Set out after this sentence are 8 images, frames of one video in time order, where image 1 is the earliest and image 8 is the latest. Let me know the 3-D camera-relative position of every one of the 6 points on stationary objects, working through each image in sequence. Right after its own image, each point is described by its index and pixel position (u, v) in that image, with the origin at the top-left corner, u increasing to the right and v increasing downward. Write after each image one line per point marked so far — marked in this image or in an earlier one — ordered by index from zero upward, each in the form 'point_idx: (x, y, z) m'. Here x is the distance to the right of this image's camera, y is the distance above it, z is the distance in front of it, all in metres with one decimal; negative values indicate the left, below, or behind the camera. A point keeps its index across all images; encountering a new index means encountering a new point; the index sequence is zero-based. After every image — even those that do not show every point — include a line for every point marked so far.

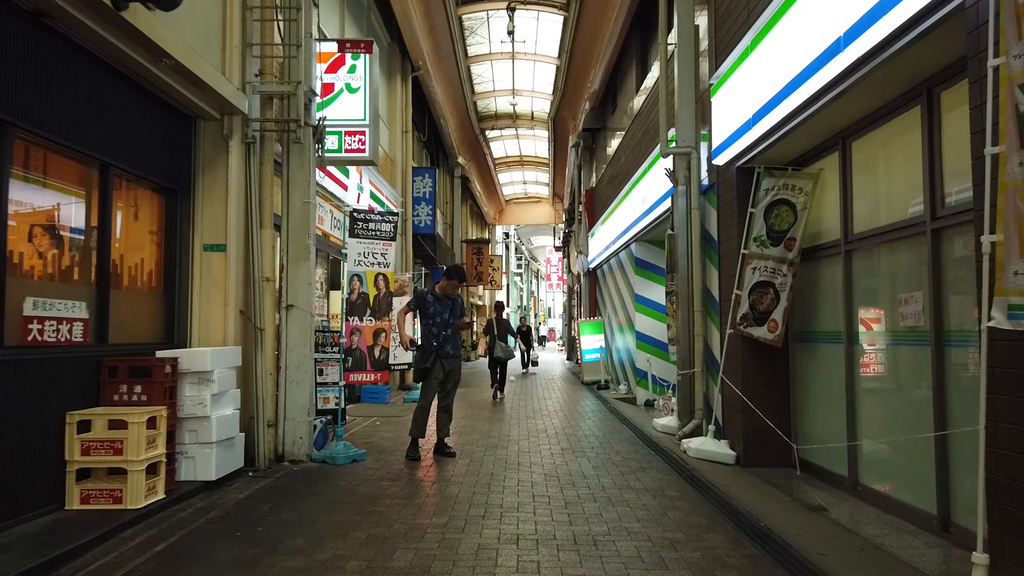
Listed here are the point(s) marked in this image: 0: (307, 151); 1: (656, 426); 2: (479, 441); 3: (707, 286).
0: (-1.7, +1.1, +6.0) m
1: (+1.6, -1.5, +8.2) m
2: (-0.3, -1.5, +7.1) m
3: (+2.0, 0.0, +7.6) m
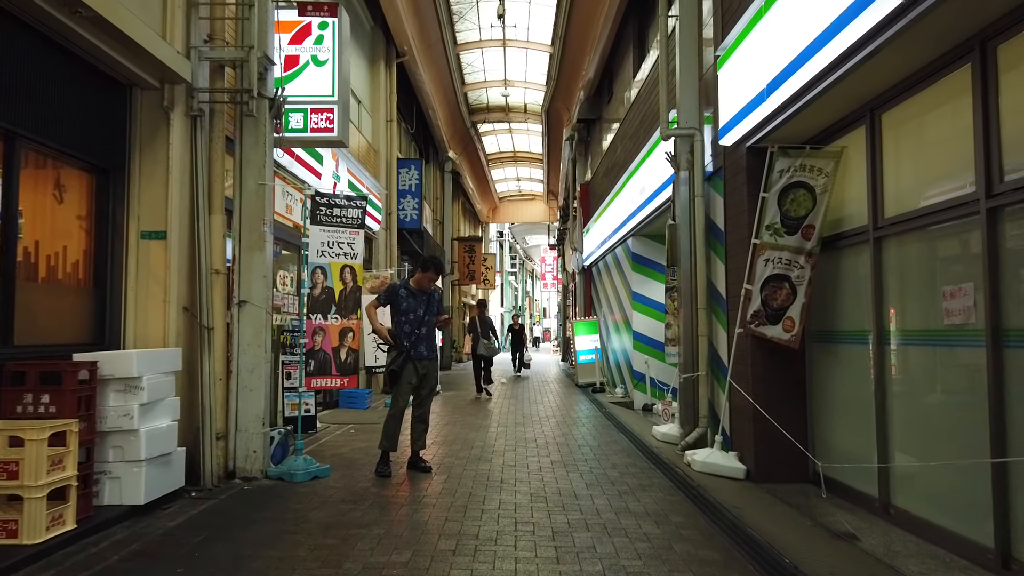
0: (-1.8, +1.2, +5.3) m
1: (+1.4, -1.5, +7.5) m
2: (-0.4, -1.4, +6.4) m
3: (+1.8, +0.1, +6.9) m
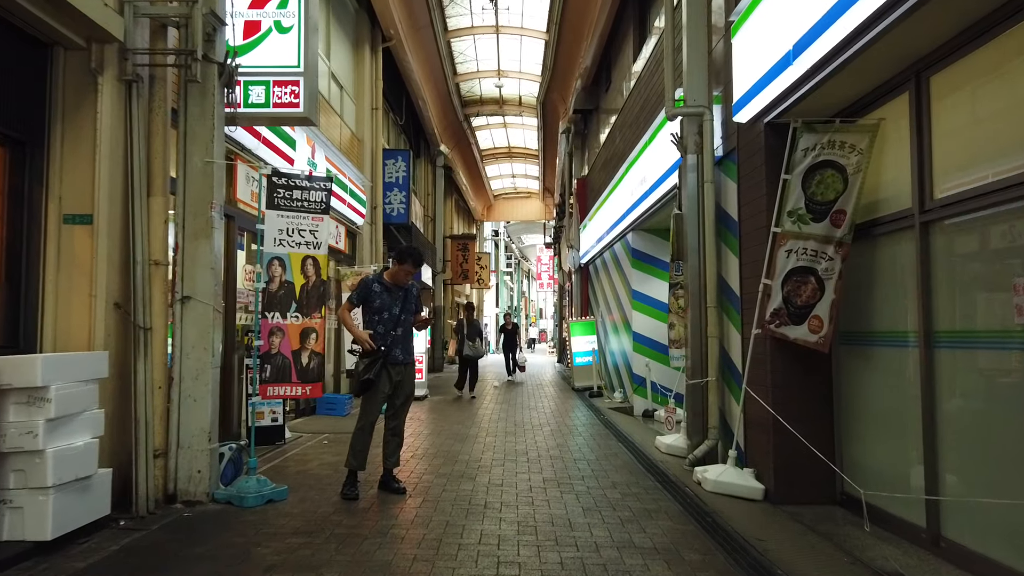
0: (-1.9, +1.2, +4.6) m
1: (+1.3, -1.4, +6.8) m
2: (-0.5, -1.4, +5.7) m
3: (+1.7, +0.1, +6.2) m
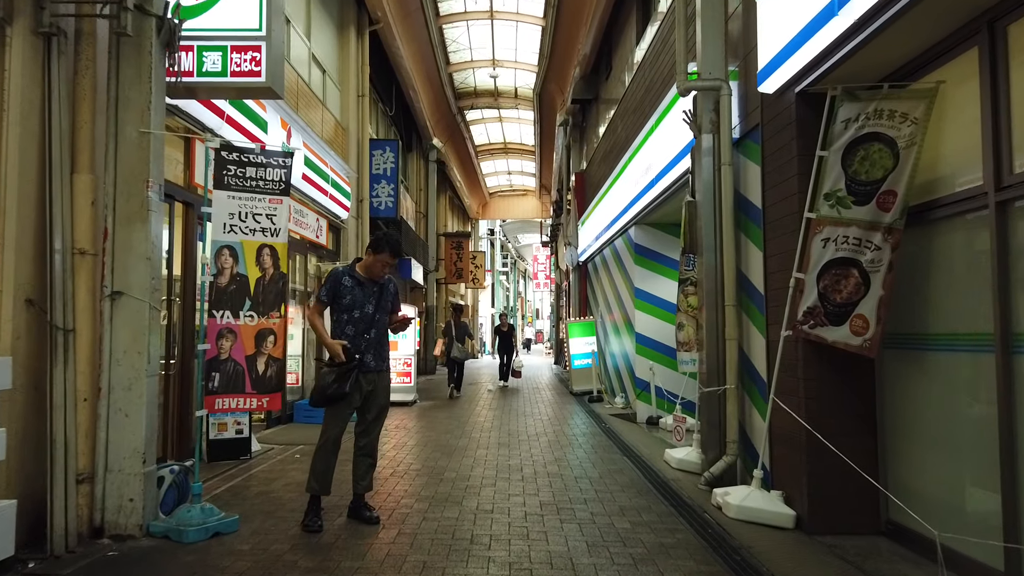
0: (-1.9, +1.2, +3.9) m
1: (+1.3, -1.4, +6.1) m
2: (-0.6, -1.4, +5.0) m
3: (+1.7, +0.1, +5.5) m
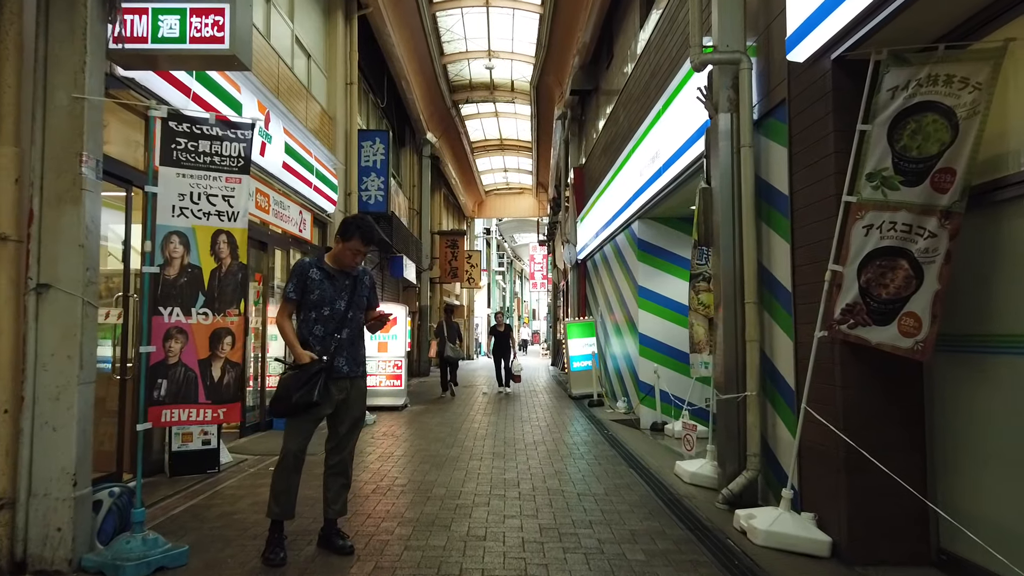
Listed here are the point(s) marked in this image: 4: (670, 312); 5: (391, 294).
0: (-2.0, +1.3, +3.4) m
1: (+1.2, -1.4, +5.6) m
2: (-0.6, -1.3, +4.4) m
3: (+1.7, +0.2, +4.9) m
4: (+1.9, -0.3, +9.1) m
5: (-2.4, -0.1, +14.9) m
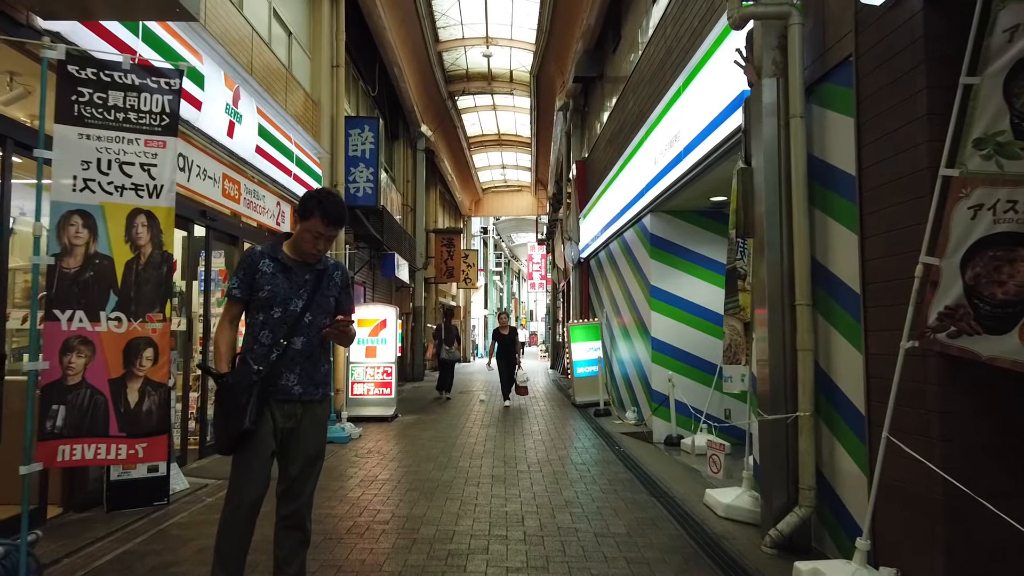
0: (-1.9, +1.3, +2.5) m
1: (+1.3, -1.4, +4.7) m
2: (-0.6, -1.3, +3.6) m
3: (+1.7, +0.2, +4.1) m
4: (+1.9, -0.3, +8.3) m
5: (-2.5, -0.1, +14.0) m
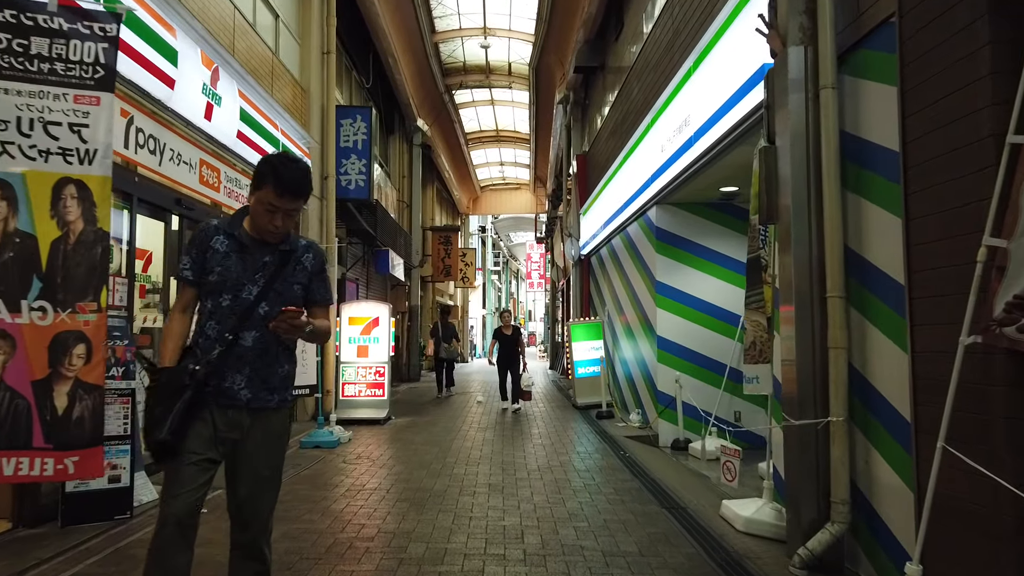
0: (-1.9, +1.3, +2.1) m
1: (+1.3, -1.3, +4.3) m
2: (-0.6, -1.3, +3.2) m
3: (+1.7, +0.2, +3.7) m
4: (+1.9, -0.2, +7.9) m
5: (-2.5, -0.1, +13.6) m
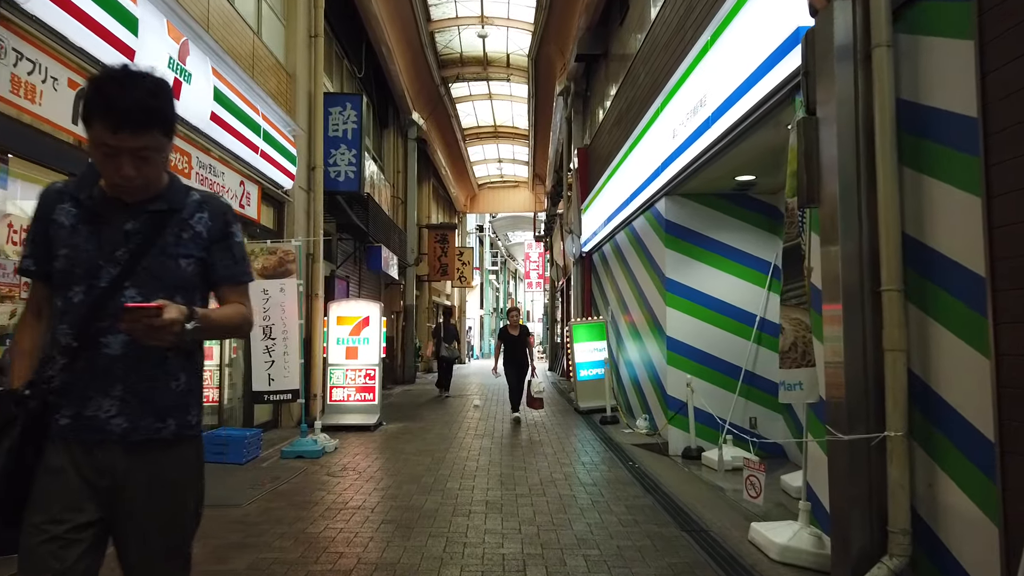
0: (-1.9, +1.4, +1.6) m
1: (+1.3, -1.3, +3.8) m
2: (-0.6, -1.2, +2.7) m
3: (+1.7, +0.2, +3.2) m
4: (+1.9, -0.2, +7.4) m
5: (-2.5, -0.1, +13.1) m
